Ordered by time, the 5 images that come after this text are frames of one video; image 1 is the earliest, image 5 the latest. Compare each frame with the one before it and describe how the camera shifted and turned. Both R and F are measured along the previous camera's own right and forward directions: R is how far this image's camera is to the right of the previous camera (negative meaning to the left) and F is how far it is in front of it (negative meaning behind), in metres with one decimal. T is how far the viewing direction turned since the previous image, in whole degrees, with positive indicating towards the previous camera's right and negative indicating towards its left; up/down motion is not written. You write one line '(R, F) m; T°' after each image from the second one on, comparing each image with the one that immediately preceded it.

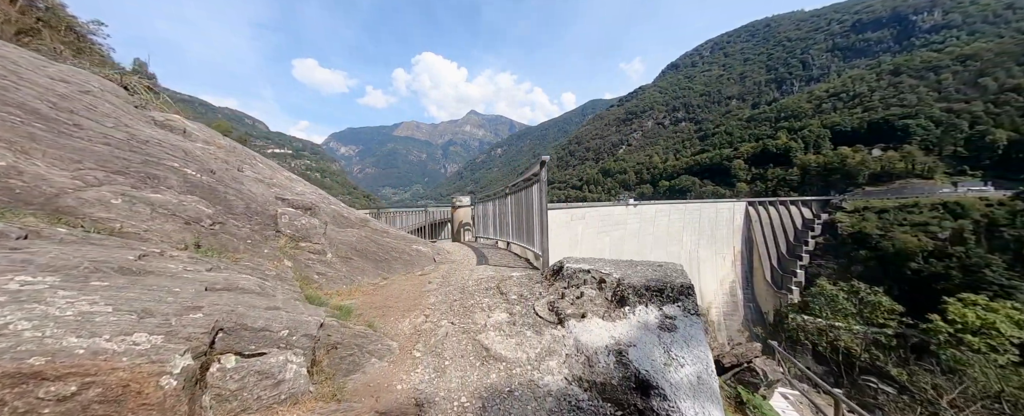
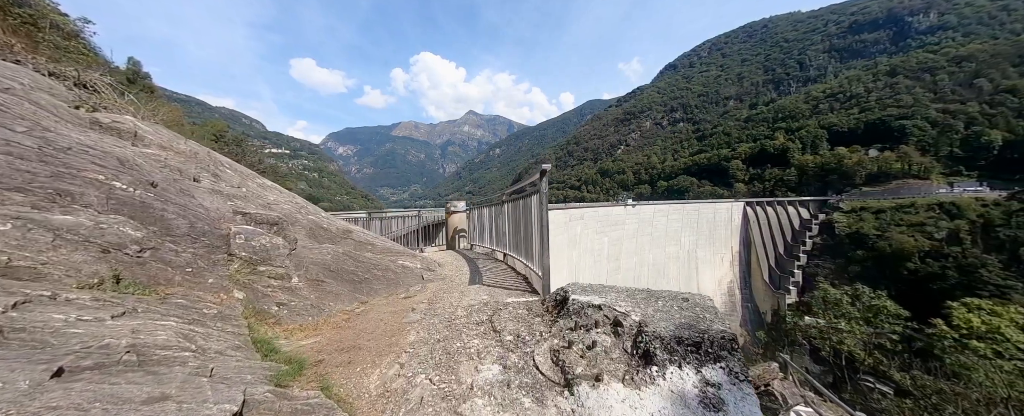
(0.0, +0.6) m; 0°
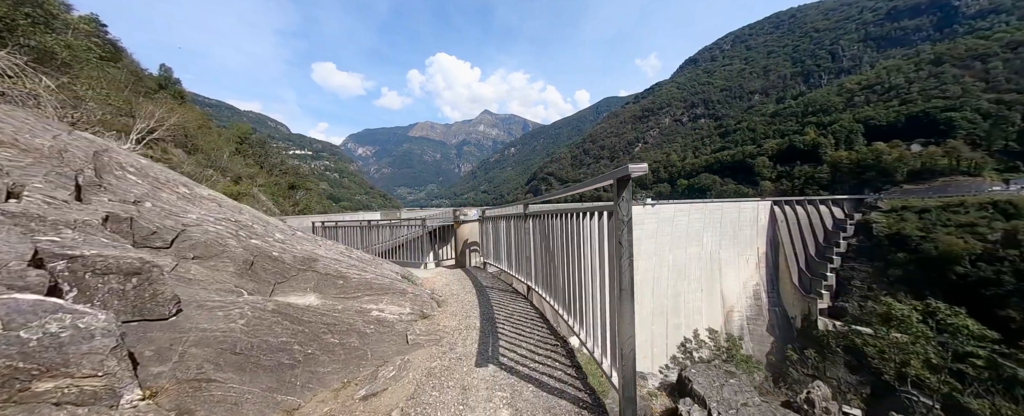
(-0.2, +1.8) m; -3°
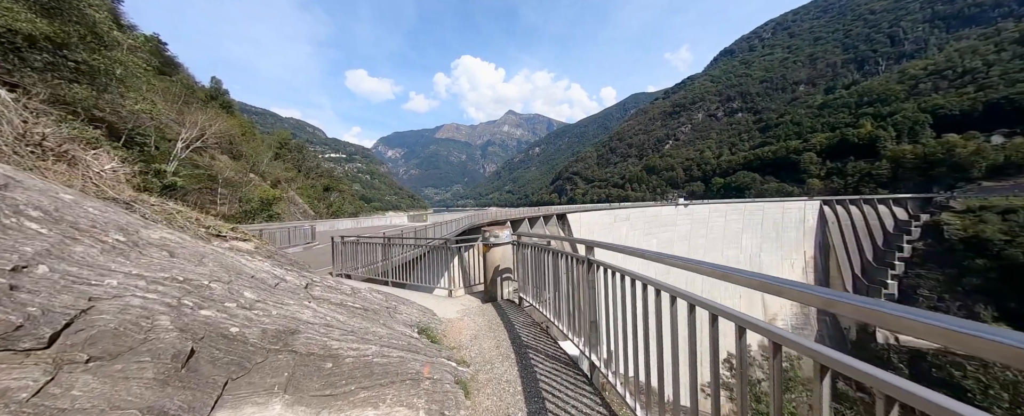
(-0.4, +1.4) m; -5°
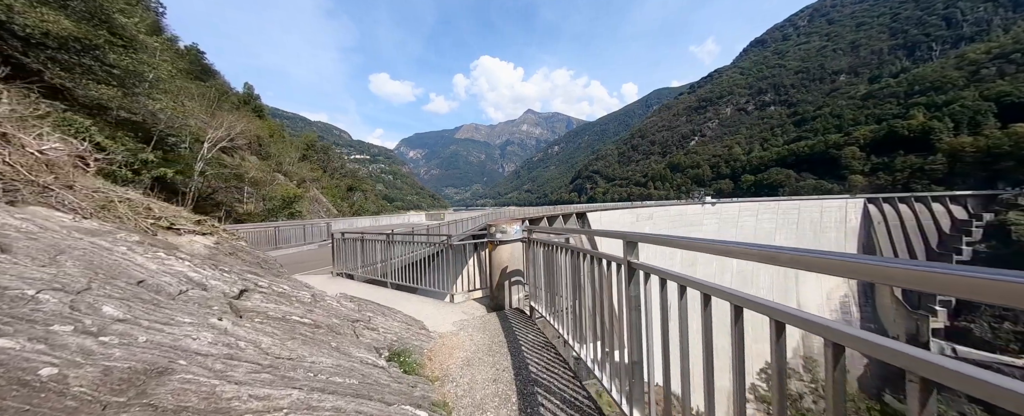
(+0.2, +1.2) m; -4°
